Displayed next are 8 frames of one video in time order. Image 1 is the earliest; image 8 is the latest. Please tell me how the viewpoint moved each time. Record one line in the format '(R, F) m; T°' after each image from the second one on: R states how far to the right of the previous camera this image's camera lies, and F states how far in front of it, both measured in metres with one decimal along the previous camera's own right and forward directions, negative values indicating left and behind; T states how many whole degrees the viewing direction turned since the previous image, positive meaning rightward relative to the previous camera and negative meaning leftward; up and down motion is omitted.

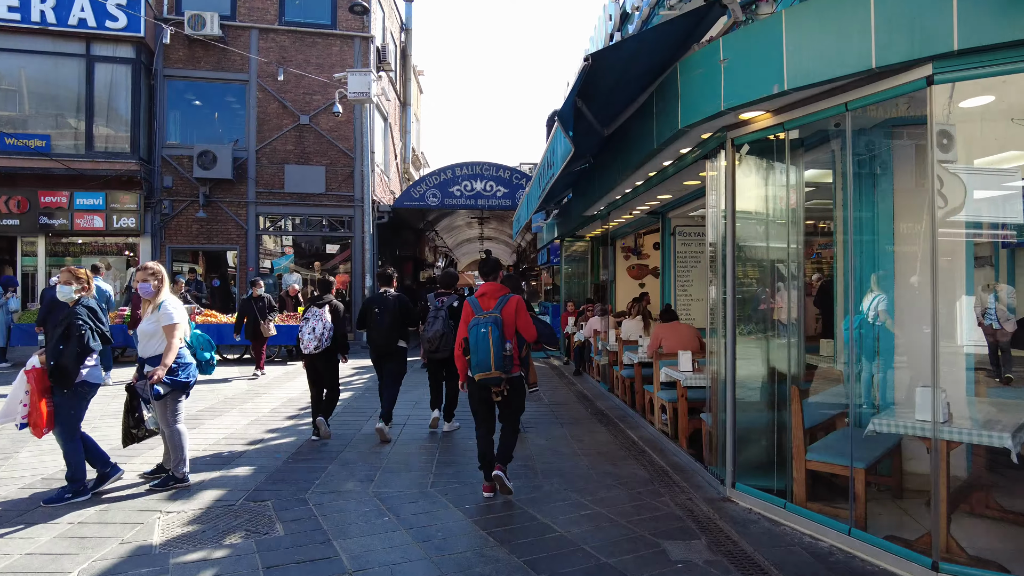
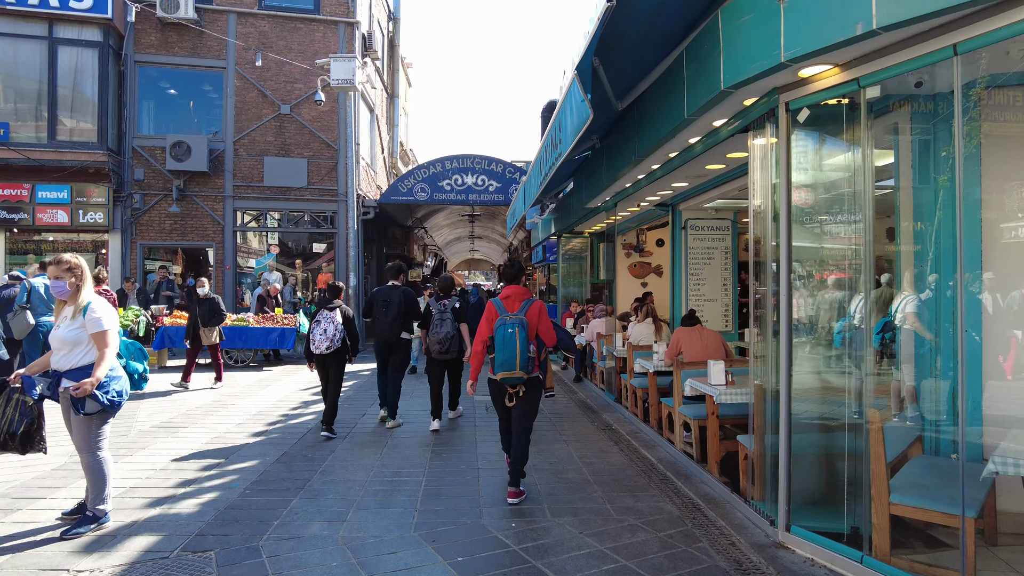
(-0.1, +0.9) m; +1°
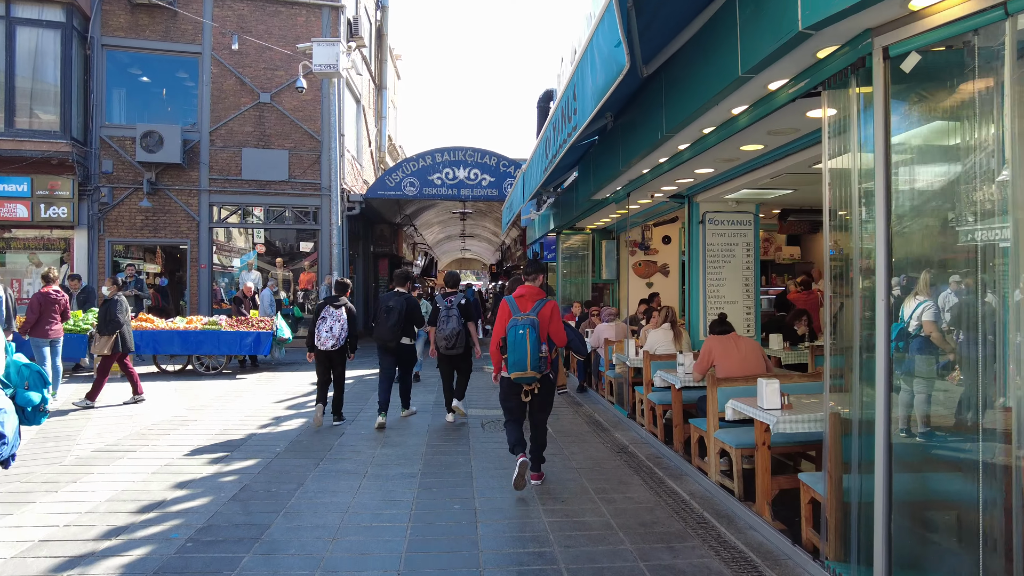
(-0.1, +0.9) m; +1°
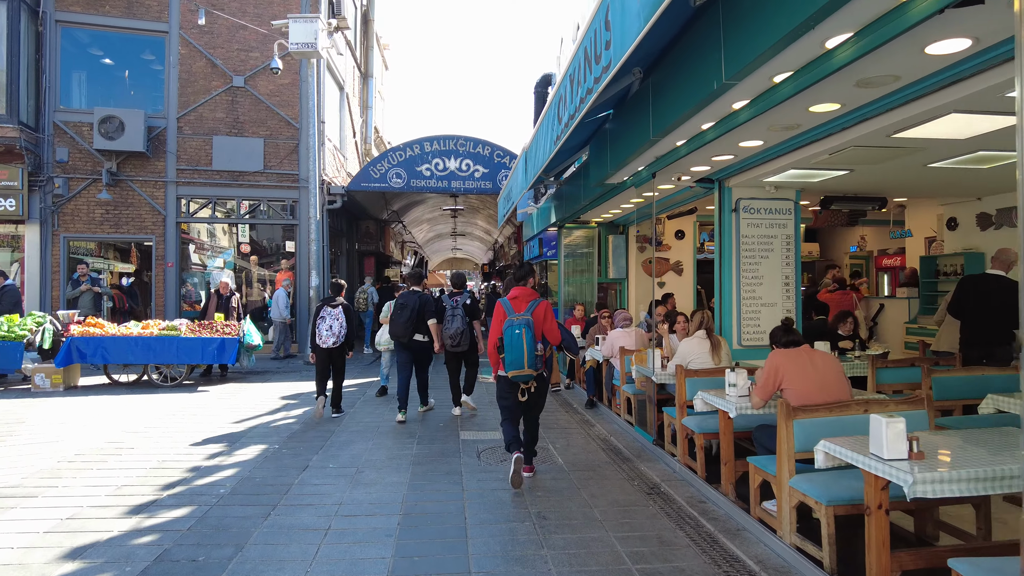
(-0.1, +1.2) m; +1°
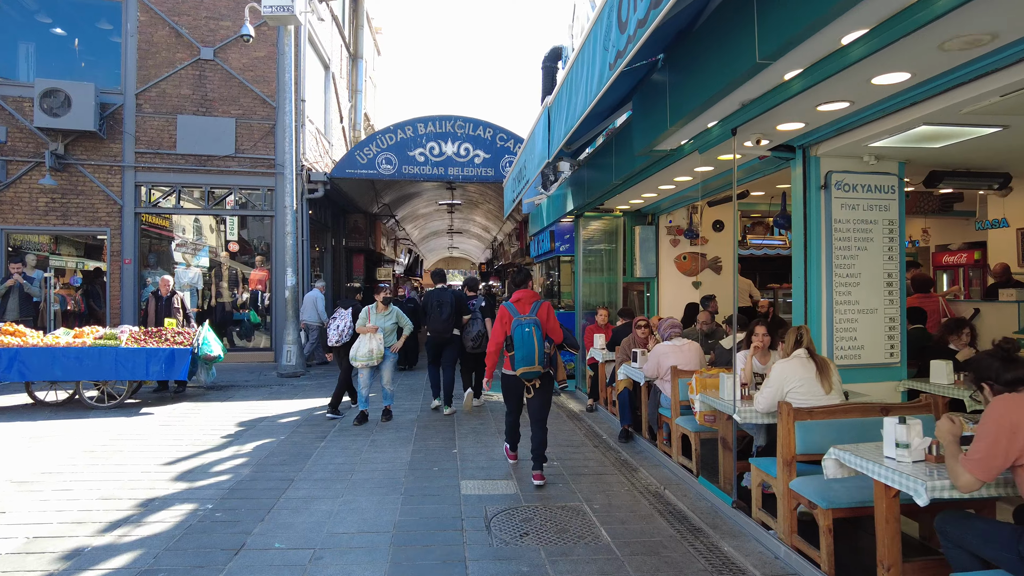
(-0.1, +1.6) m; 0°
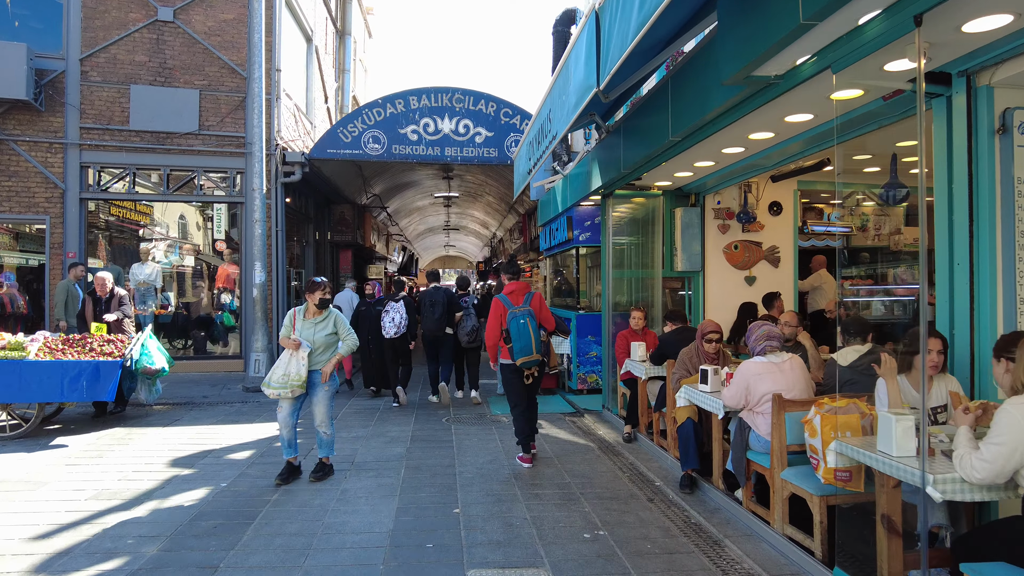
(-0.1, +1.6) m; 0°
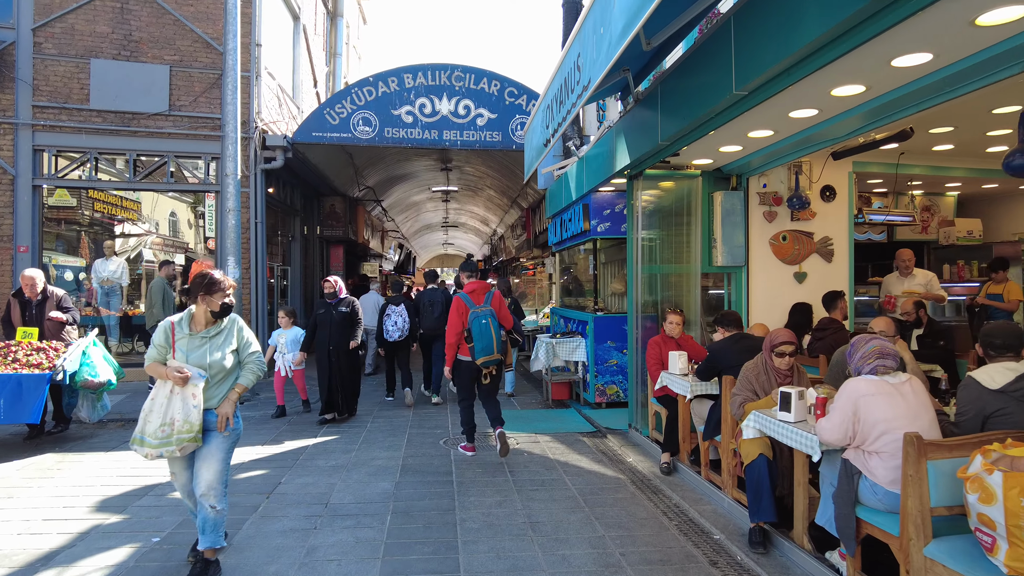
(-0.1, +1.1) m; 0°
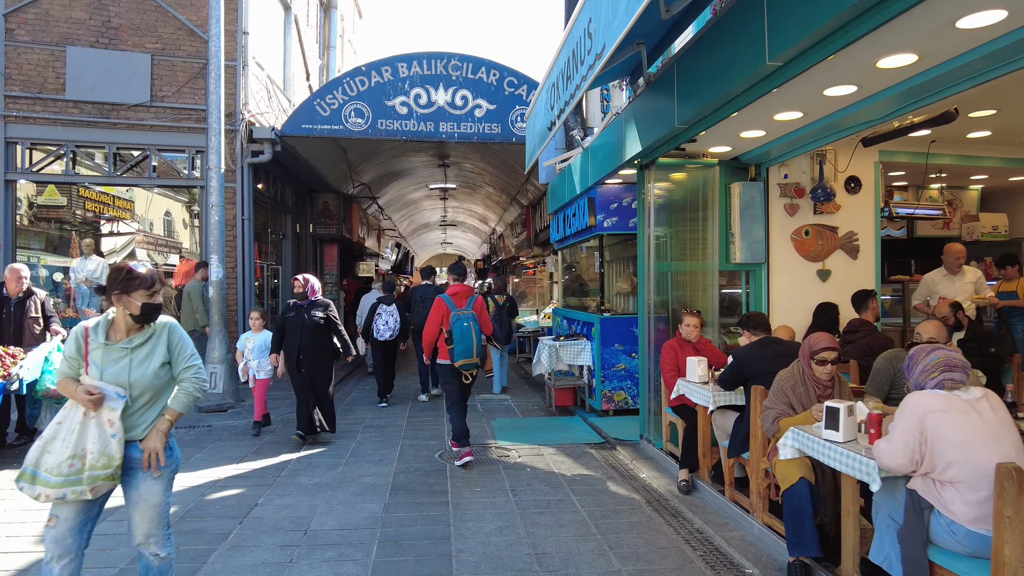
(0.0, +0.5) m; 0°
